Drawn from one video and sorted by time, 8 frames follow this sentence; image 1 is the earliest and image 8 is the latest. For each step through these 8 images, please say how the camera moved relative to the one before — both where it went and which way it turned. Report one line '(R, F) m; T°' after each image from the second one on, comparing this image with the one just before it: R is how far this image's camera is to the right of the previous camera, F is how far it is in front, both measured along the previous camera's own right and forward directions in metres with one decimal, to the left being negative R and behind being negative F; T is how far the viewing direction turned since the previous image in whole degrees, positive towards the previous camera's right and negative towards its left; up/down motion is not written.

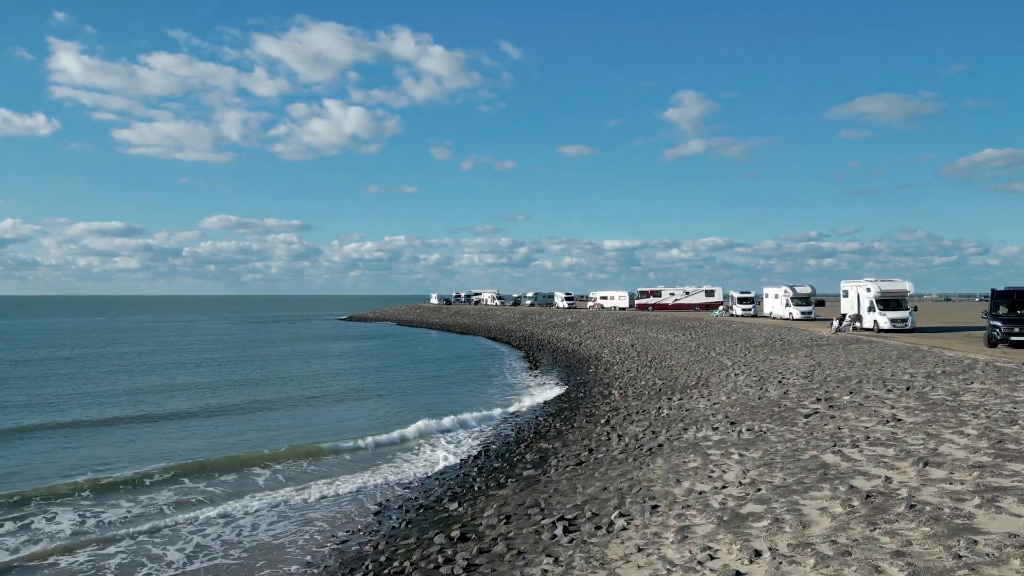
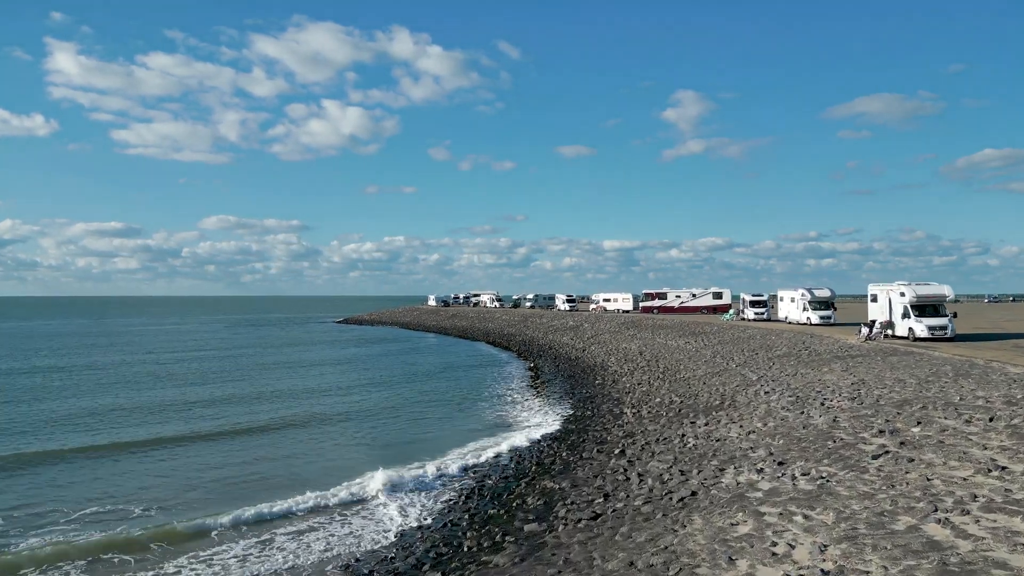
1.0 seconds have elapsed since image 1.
(0.0, +2.6) m; 0°
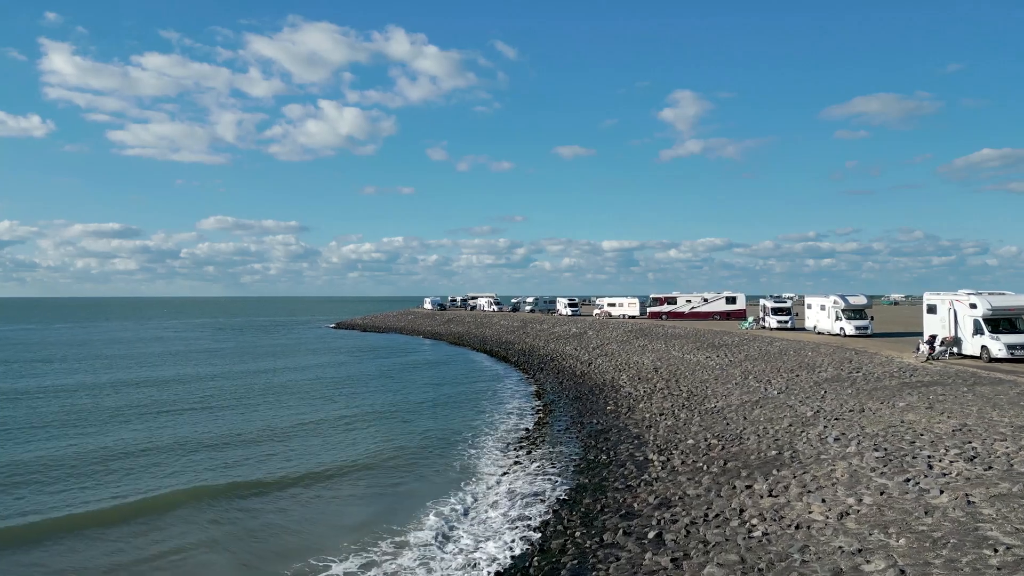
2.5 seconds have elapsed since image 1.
(+0.1, +4.1) m; 0°
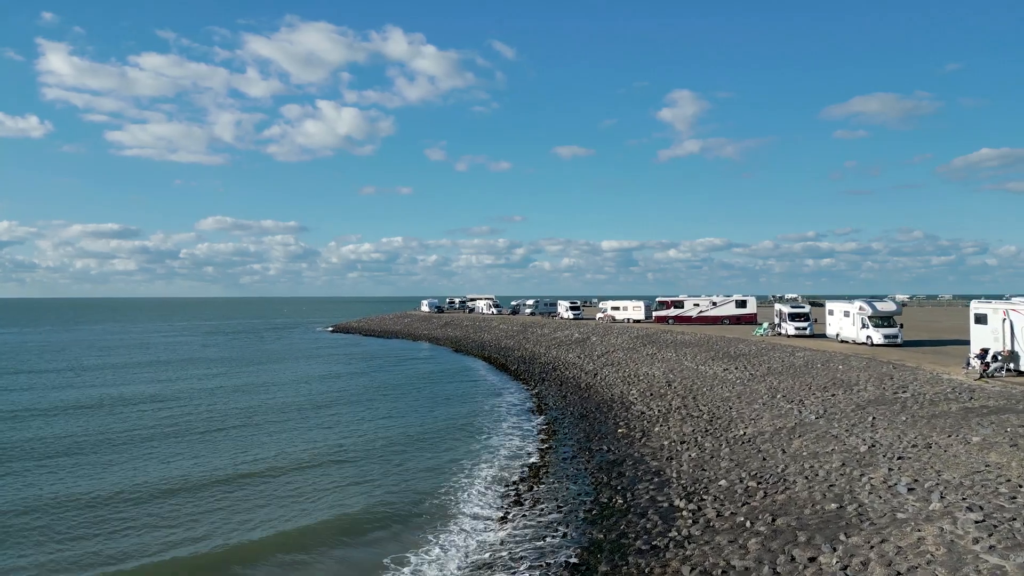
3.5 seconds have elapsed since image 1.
(0.0, +2.7) m; 0°
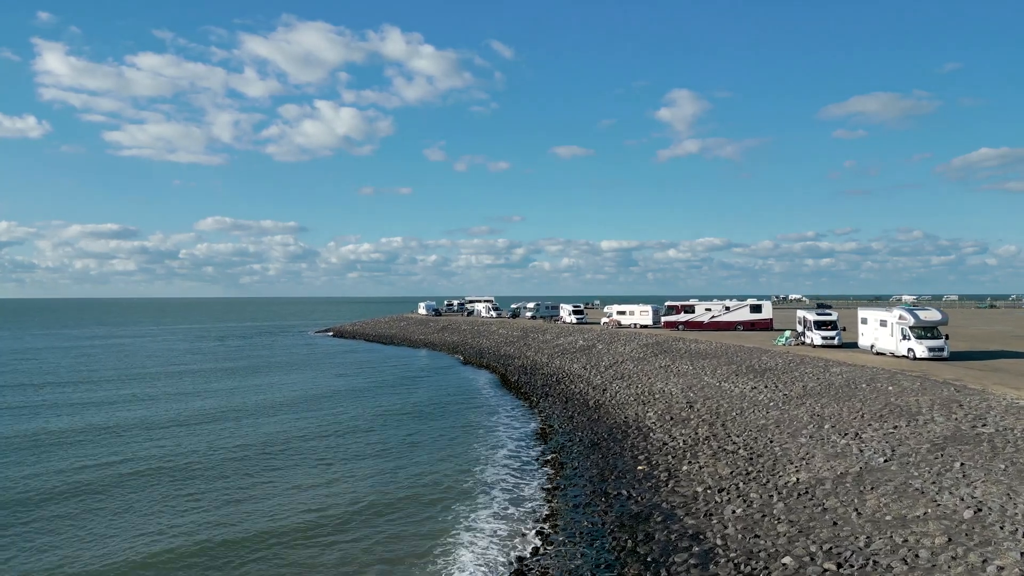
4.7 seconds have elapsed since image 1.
(0.0, +3.3) m; 0°
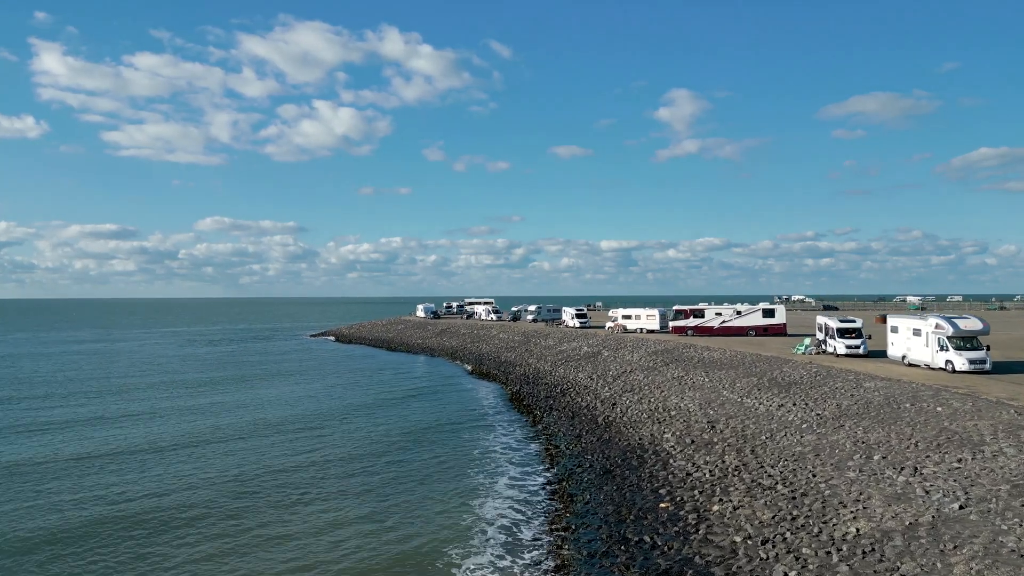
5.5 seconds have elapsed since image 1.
(-0.1, +2.4) m; 0°
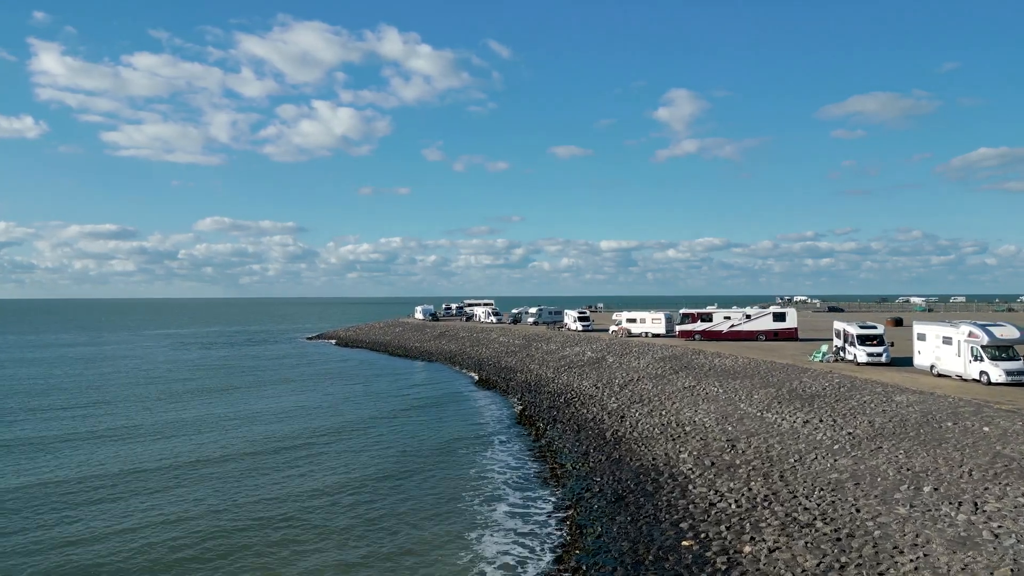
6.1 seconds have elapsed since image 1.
(-0.1, +1.9) m; 0°
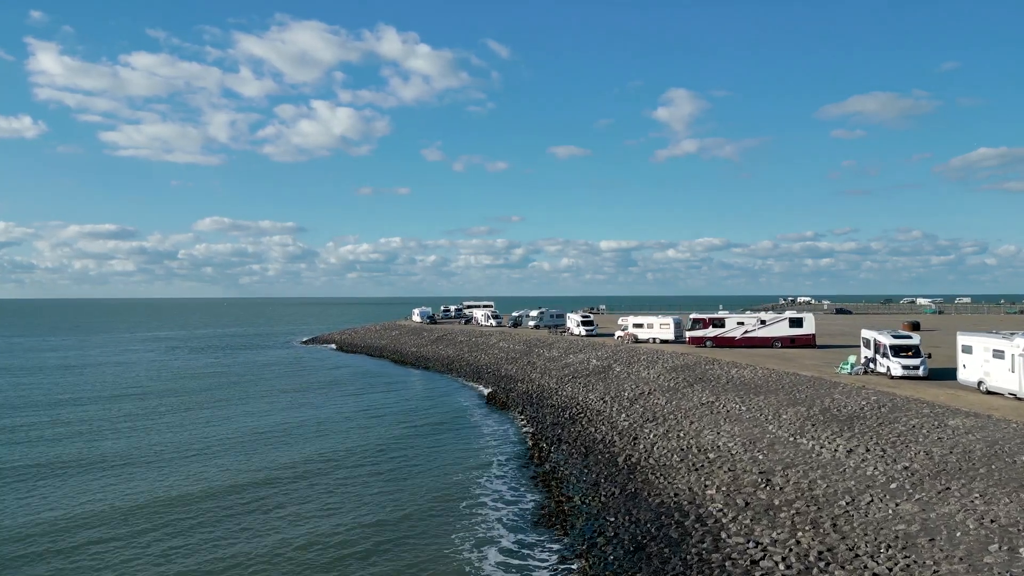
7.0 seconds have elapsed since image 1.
(0.0, +2.7) m; 0°
